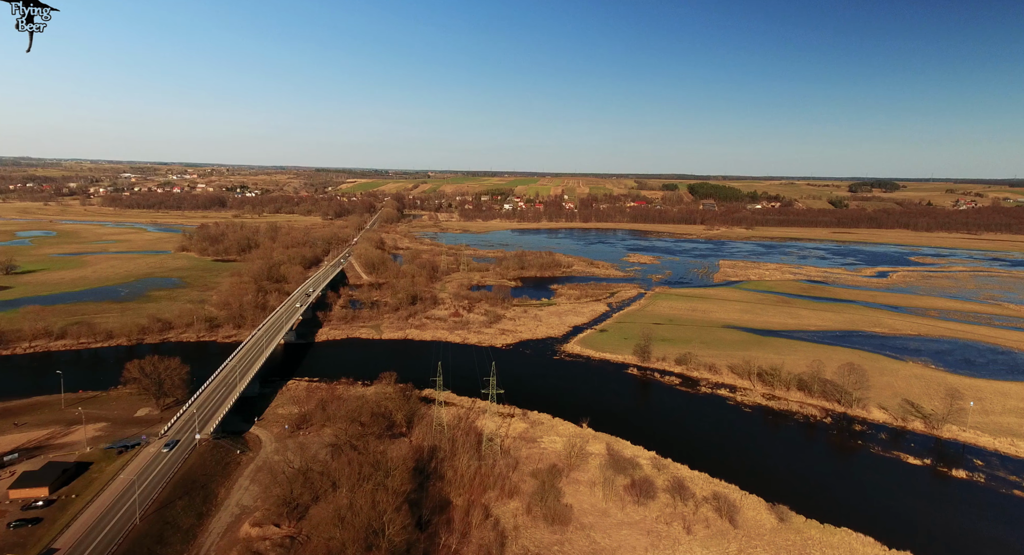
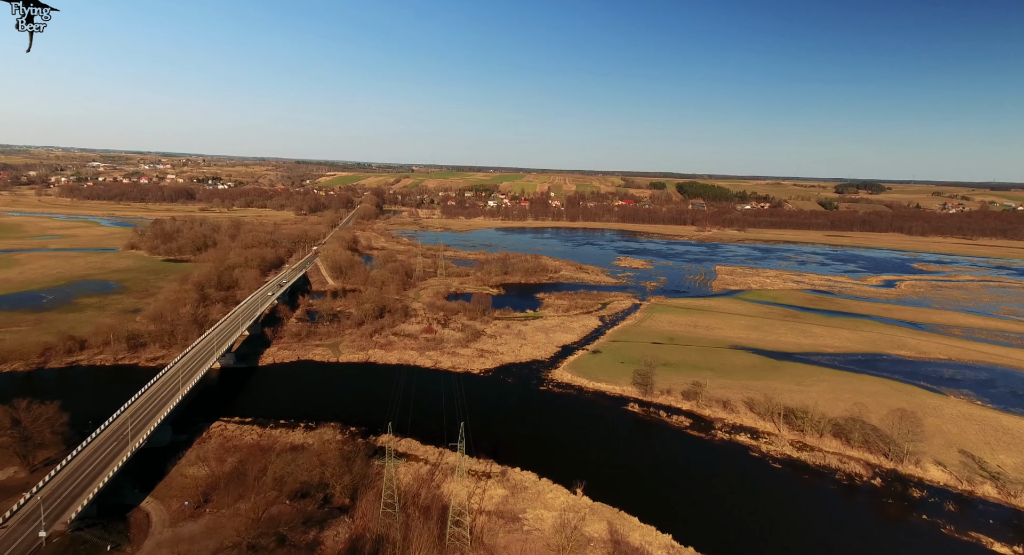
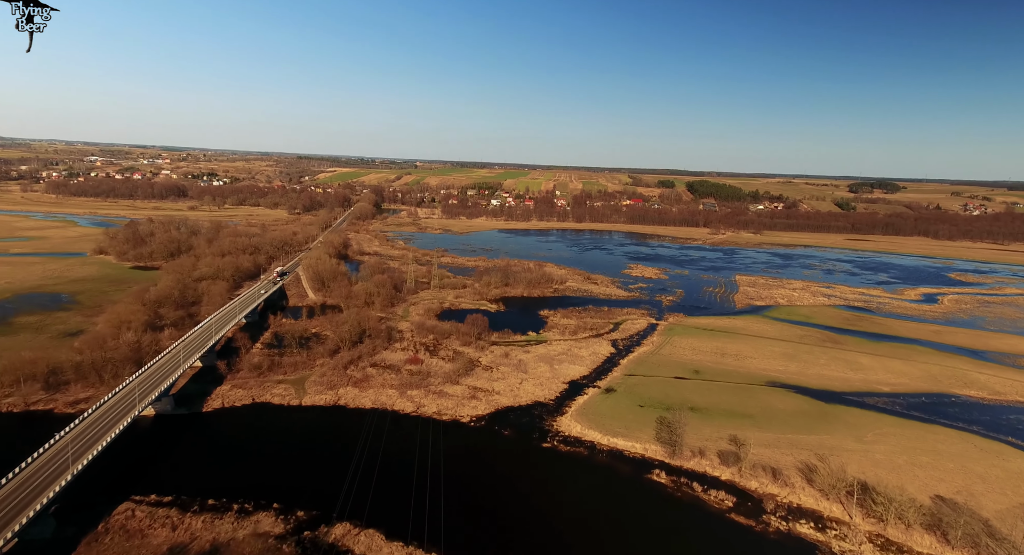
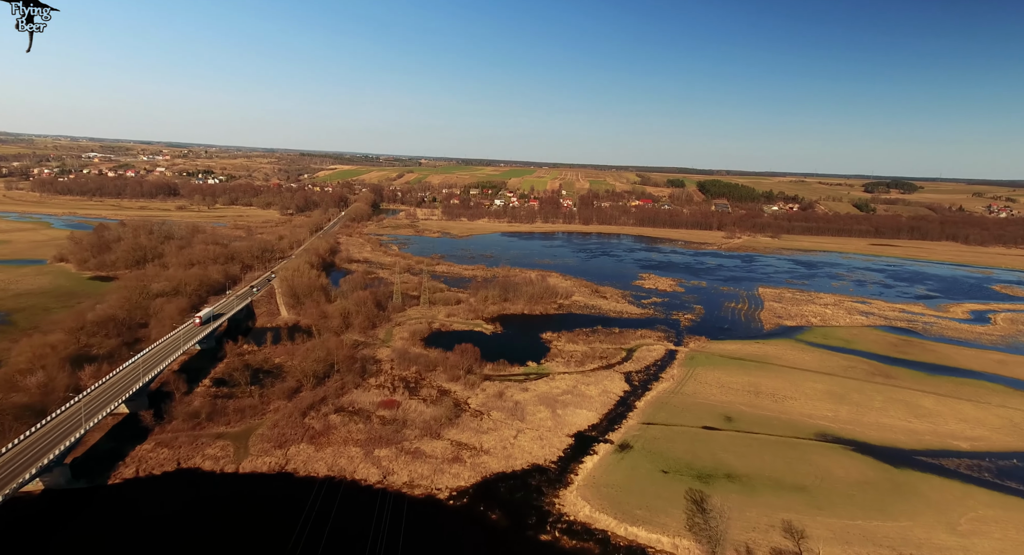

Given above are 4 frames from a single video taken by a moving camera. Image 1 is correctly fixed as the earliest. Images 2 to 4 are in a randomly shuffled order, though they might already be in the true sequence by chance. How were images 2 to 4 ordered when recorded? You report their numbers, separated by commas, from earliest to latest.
2, 3, 4
